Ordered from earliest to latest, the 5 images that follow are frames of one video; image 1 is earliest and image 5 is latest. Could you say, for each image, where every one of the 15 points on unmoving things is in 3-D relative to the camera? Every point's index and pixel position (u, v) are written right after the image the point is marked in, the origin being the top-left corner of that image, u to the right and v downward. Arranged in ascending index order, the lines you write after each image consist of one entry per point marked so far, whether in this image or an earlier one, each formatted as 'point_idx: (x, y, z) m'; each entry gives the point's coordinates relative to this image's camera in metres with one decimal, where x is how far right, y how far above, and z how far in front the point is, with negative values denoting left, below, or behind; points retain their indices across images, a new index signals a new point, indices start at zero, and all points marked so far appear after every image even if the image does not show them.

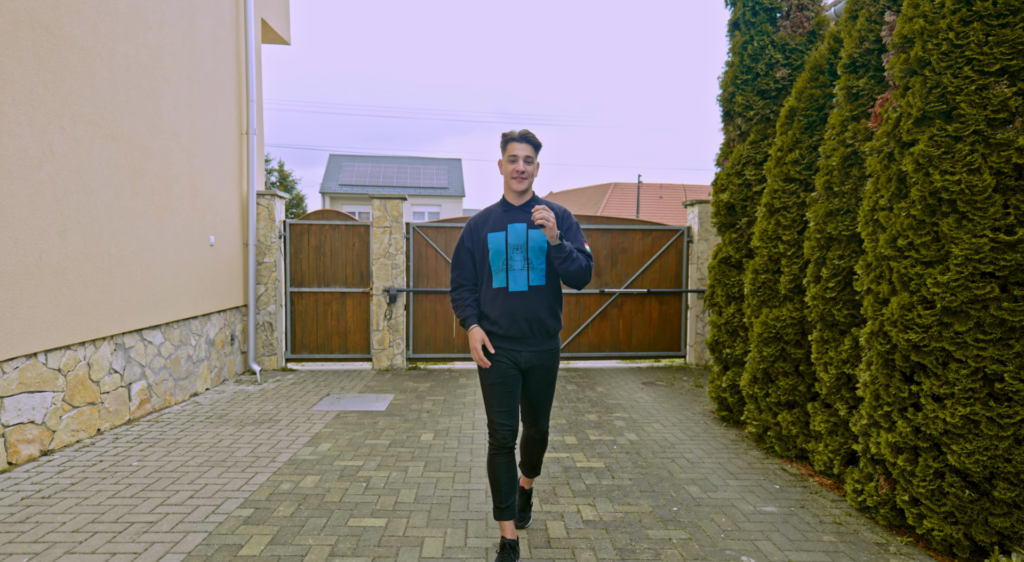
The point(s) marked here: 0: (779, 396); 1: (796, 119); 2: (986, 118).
0: (+2.0, -0.9, +4.1) m
1: (+2.1, +1.2, +4.1) m
2: (+2.3, +0.8, +2.6) m
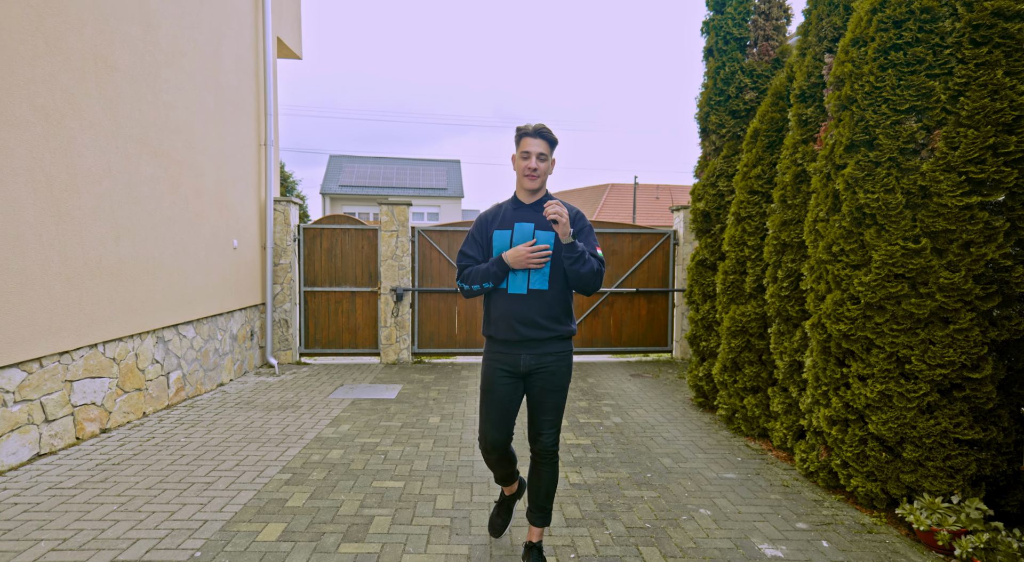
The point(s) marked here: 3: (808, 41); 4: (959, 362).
0: (+2.0, -0.9, +4.7) m
1: (+2.1, +1.2, +4.7) m
2: (+2.2, +0.8, +3.2) m
3: (+2.2, +1.8, +4.2) m
4: (+2.4, -0.4, +3.0) m
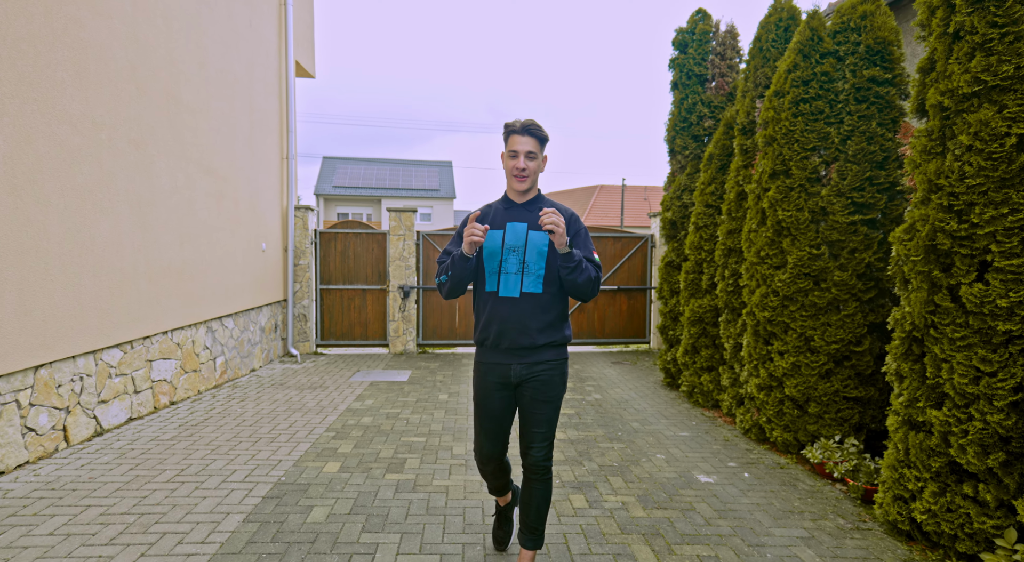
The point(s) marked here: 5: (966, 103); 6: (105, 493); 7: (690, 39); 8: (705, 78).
0: (+2.0, -0.8, +5.7) m
1: (+2.1, +1.2, +5.7) m
2: (+2.2, +0.8, +4.2) m
3: (+2.2, +1.8, +5.2) m
4: (+2.4, -0.4, +4.0) m
5: (+2.2, +0.9, +2.7) m
6: (-2.4, -1.2, +3.2) m
7: (+2.1, +2.9, +6.6) m
8: (+2.3, +2.4, +6.5) m
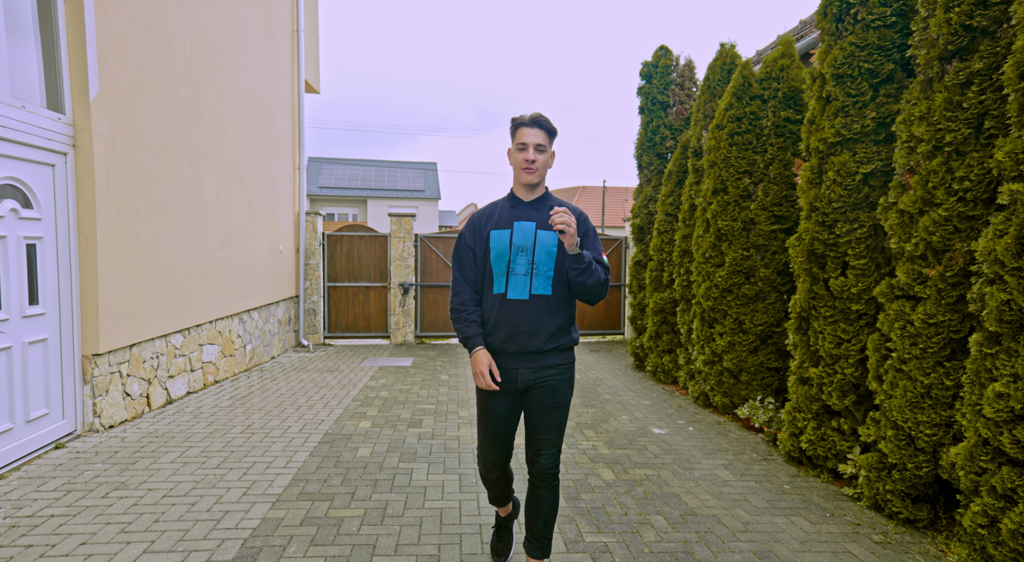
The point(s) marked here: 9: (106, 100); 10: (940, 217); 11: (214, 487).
0: (+1.9, -0.8, +6.8) m
1: (+2.0, +1.3, +6.8) m
2: (+2.2, +0.8, +5.3) m
3: (+2.1, +1.9, +6.3) m
4: (+2.4, -0.4, +5.1) m
5: (+2.2, +0.9, +3.8) m
6: (-2.4, -1.2, +4.2) m
7: (+2.0, +2.9, +7.7) m
8: (+2.1, +2.4, +7.6) m
9: (-3.0, +1.4, +4.1) m
10: (+2.3, +0.3, +3.0) m
11: (-1.8, -1.2, +3.3) m
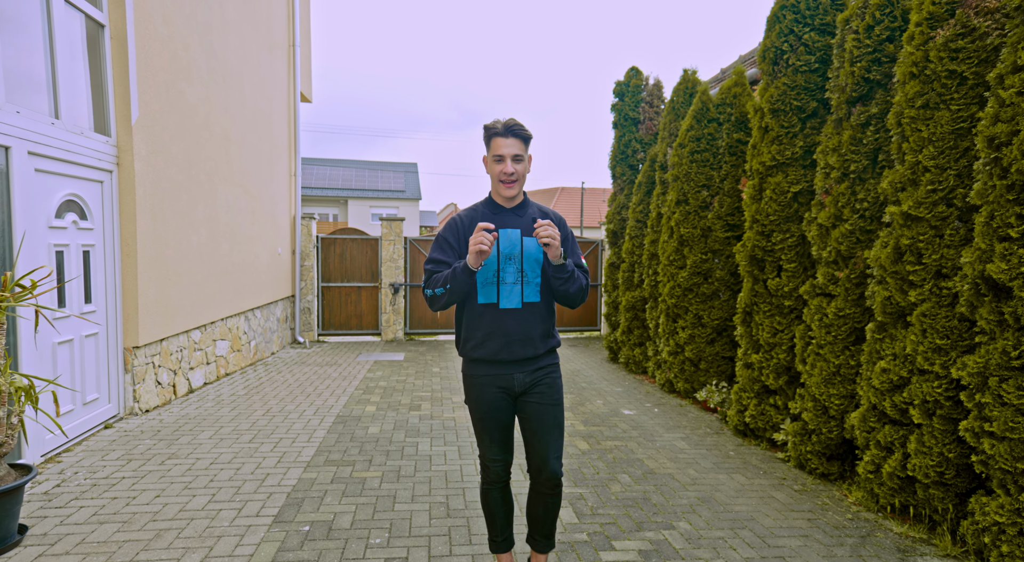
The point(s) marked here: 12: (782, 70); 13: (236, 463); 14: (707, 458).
0: (+1.7, -0.8, +7.5) m
1: (+1.8, +1.3, +7.5) m
2: (+2.0, +0.8, +6.1) m
3: (+1.9, +1.9, +7.0) m
4: (+2.2, -0.4, +5.9) m
5: (+2.1, +0.9, +4.6) m
6: (-2.5, -1.2, +4.8) m
7: (+1.7, +2.9, +8.4) m
8: (+1.9, +2.4, +8.3) m
9: (-3.1, +1.3, +4.7) m
10: (+2.3, +0.3, +3.8) m
11: (-1.9, -1.3, +4.0) m
12: (+2.2, +1.7, +4.5) m
13: (-1.9, -1.3, +3.8) m
14: (+1.5, -1.4, +4.3) m
